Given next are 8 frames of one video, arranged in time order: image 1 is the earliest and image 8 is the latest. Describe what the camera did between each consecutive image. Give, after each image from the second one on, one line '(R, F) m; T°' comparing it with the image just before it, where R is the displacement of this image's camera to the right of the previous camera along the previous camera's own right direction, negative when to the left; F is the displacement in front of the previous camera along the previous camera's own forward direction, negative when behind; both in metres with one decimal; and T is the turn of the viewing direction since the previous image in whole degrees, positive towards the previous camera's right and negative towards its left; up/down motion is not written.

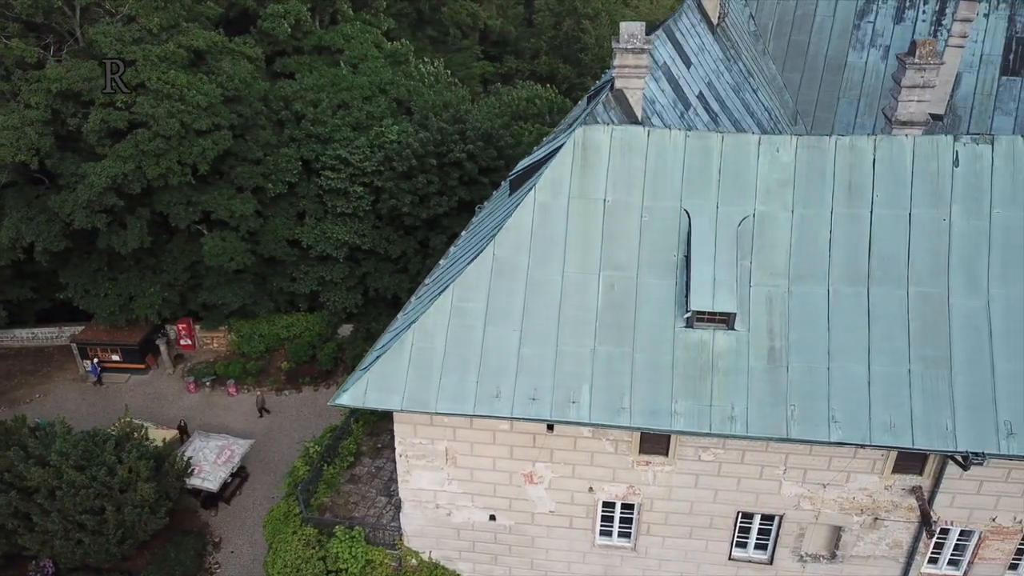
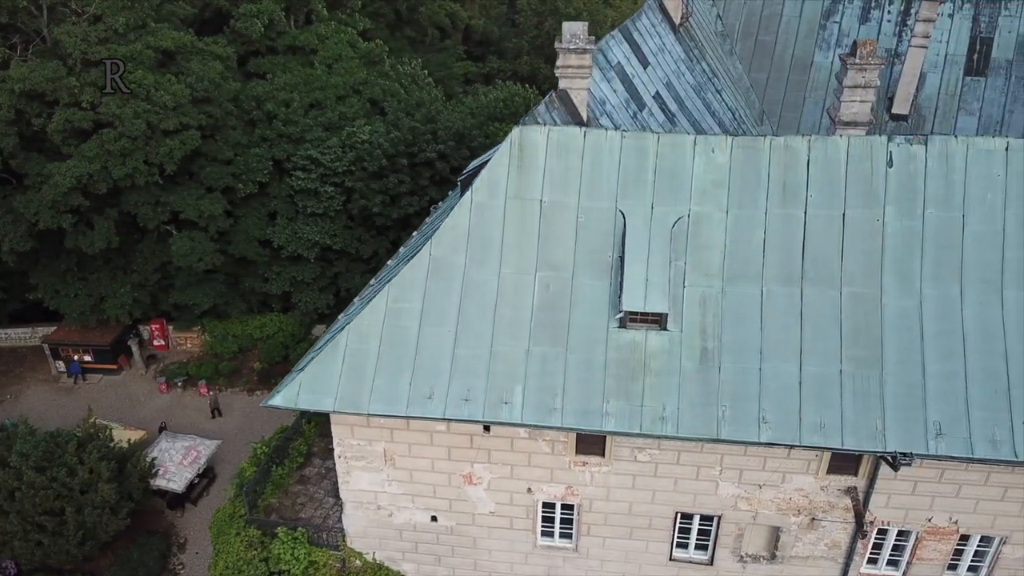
(+1.1, 0.0) m; 0°
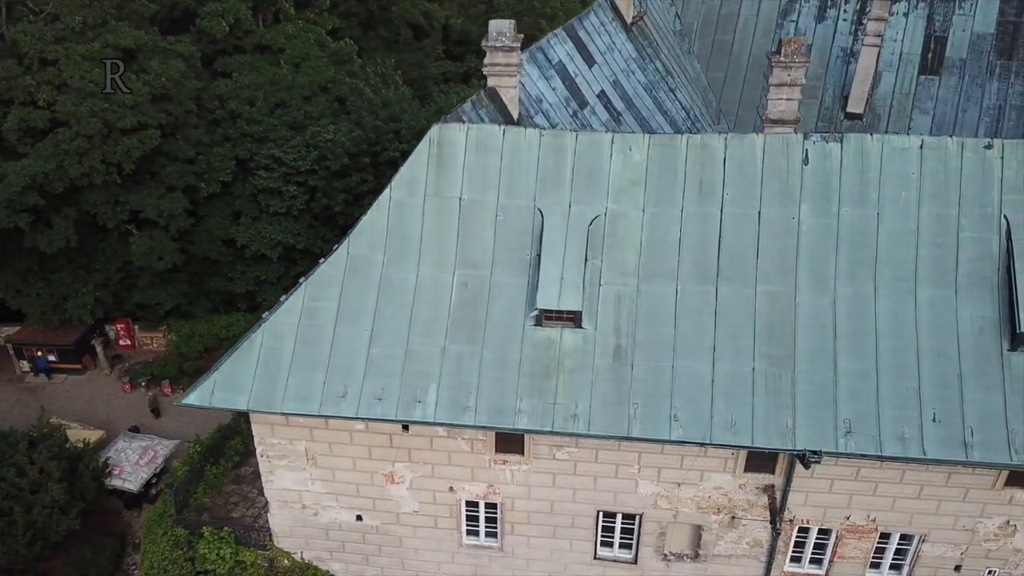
(+1.4, 0.0) m; 0°
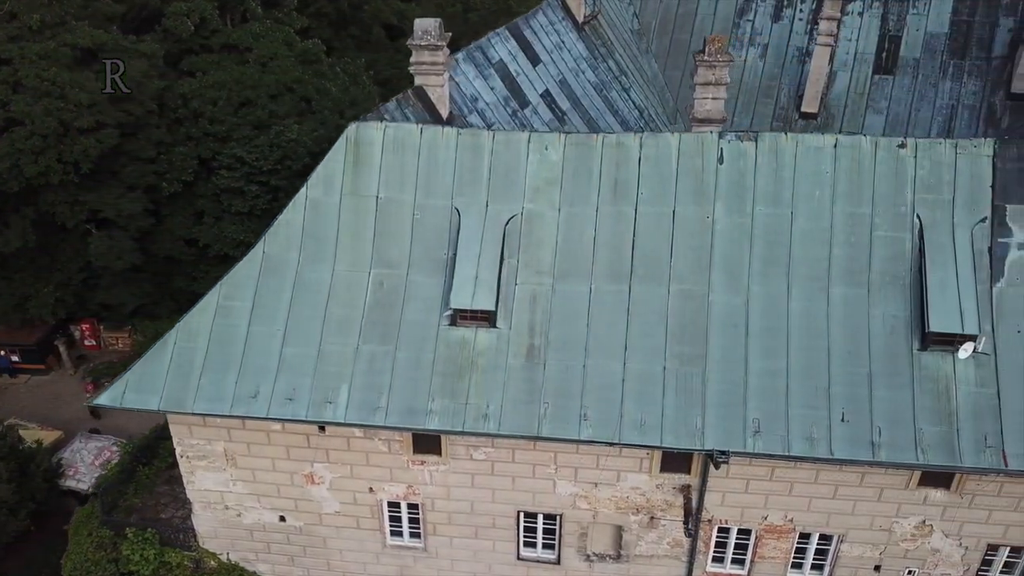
(+1.4, +0.1) m; 0°
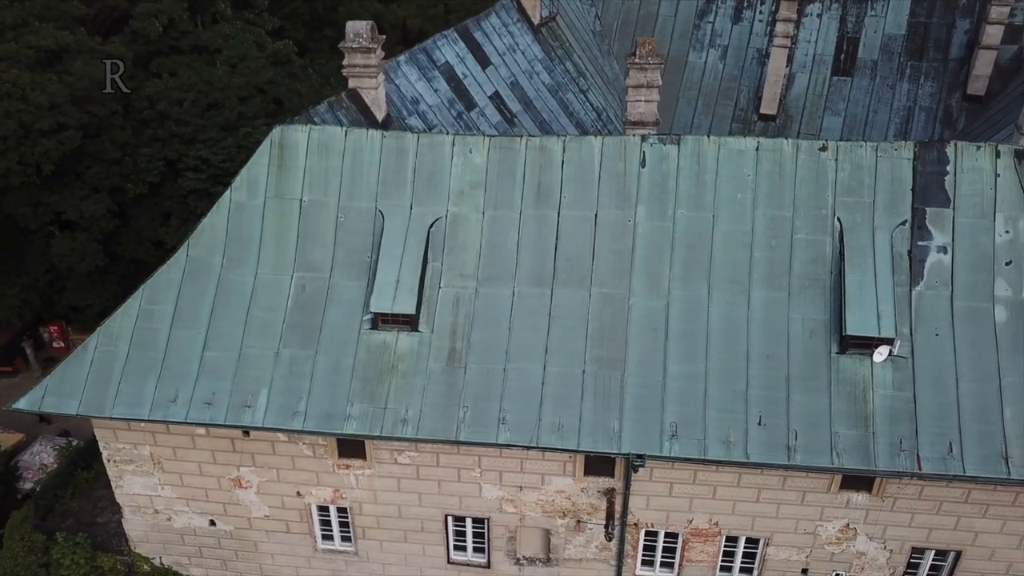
(+1.3, 0.0) m; 0°
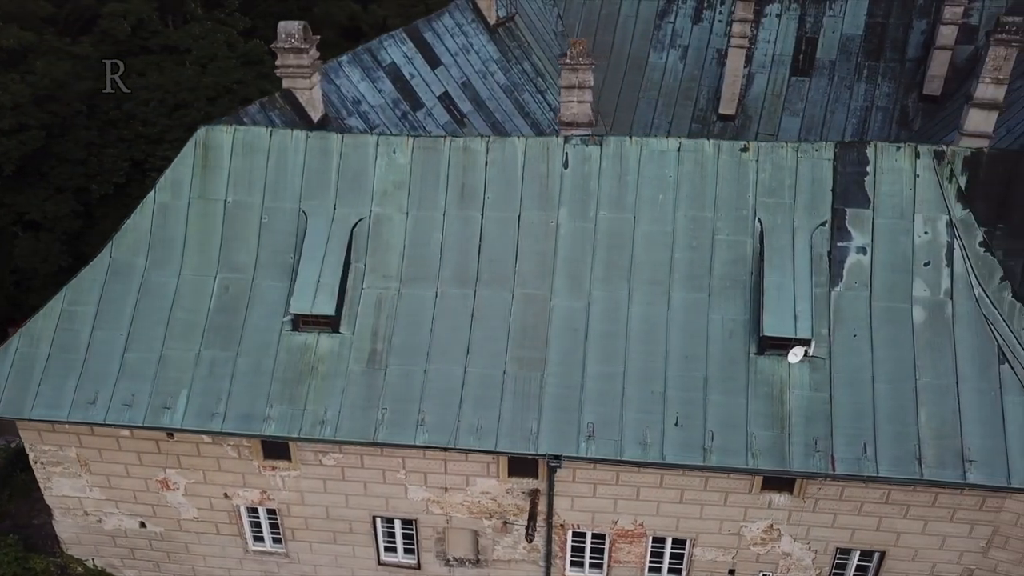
(+1.2, 0.0) m; 0°
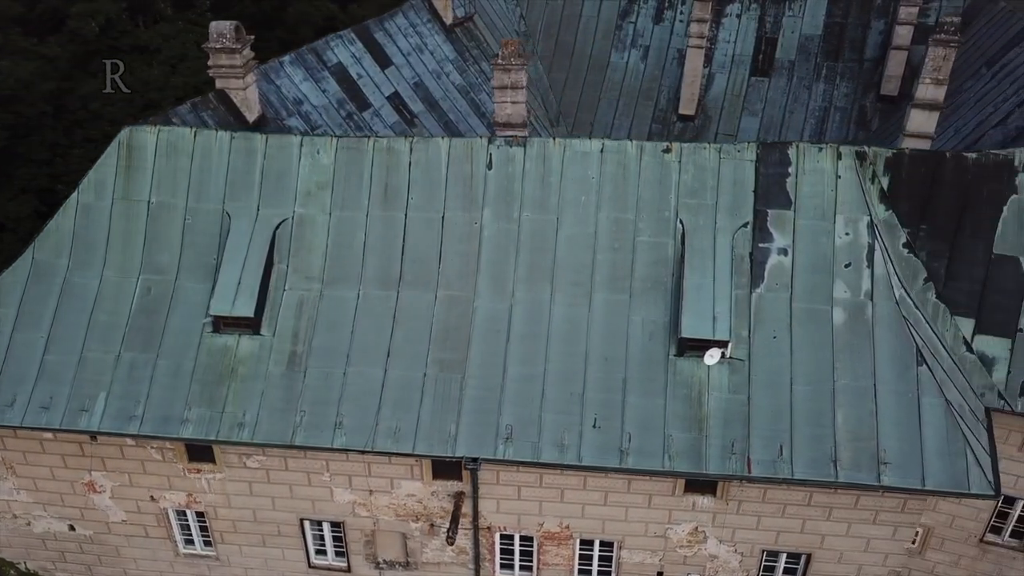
(+1.2, +0.1) m; 0°
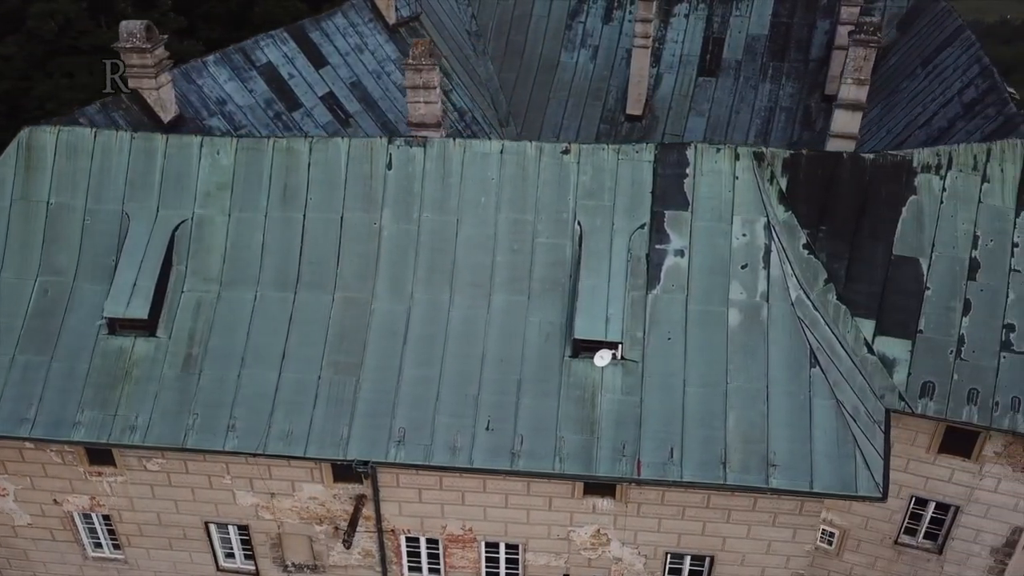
(+1.6, +0.1) m; 0°
